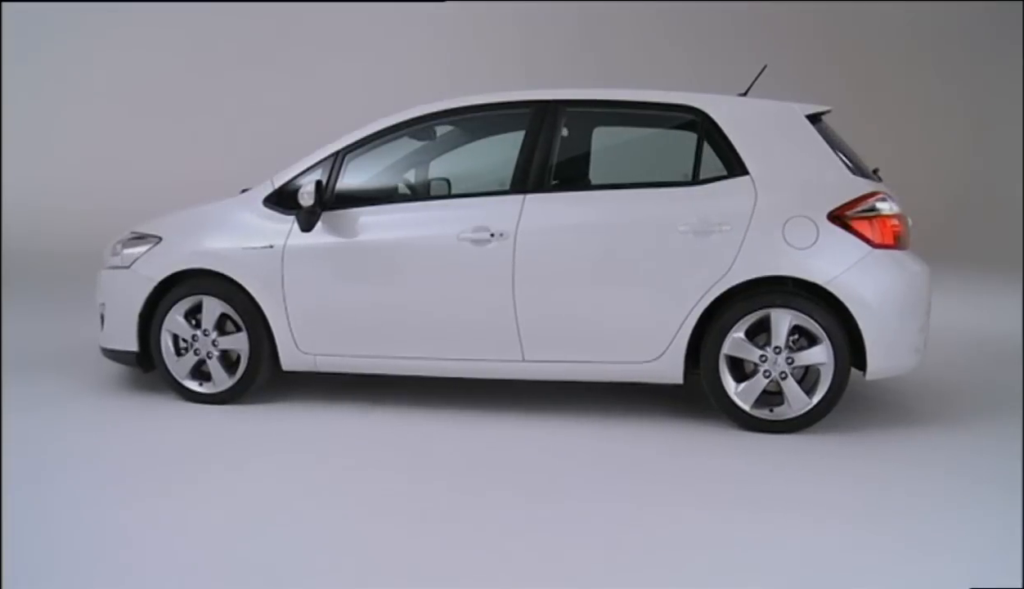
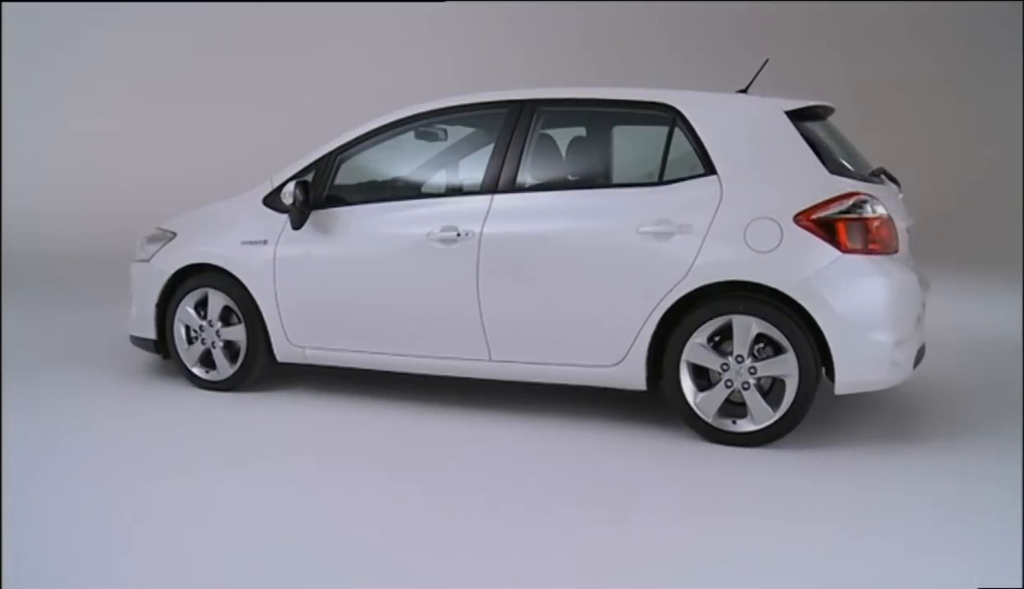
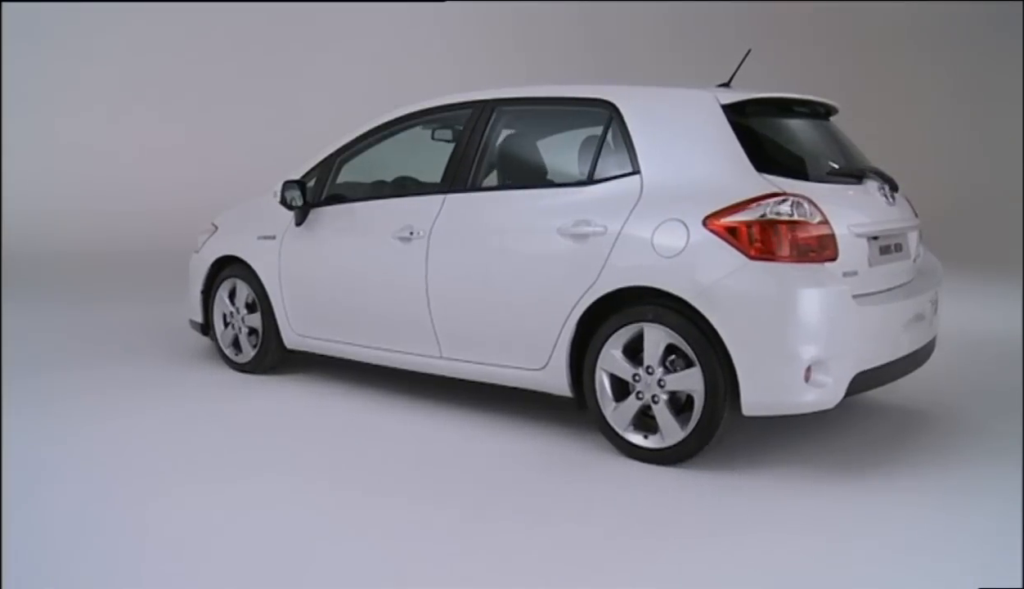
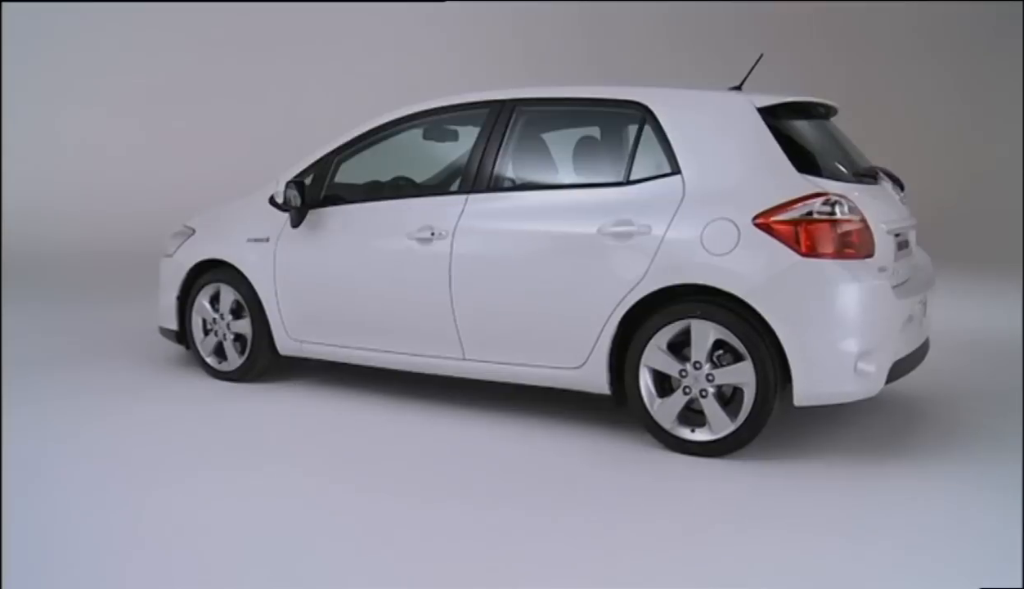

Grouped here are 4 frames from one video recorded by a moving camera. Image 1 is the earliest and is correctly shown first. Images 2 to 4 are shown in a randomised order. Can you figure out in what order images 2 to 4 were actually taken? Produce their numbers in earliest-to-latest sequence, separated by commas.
2, 4, 3
